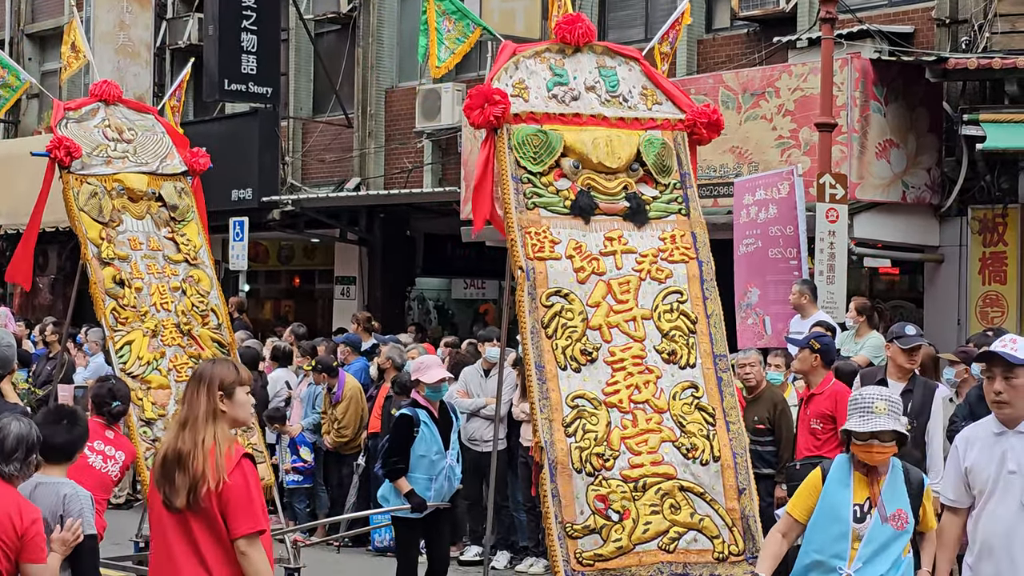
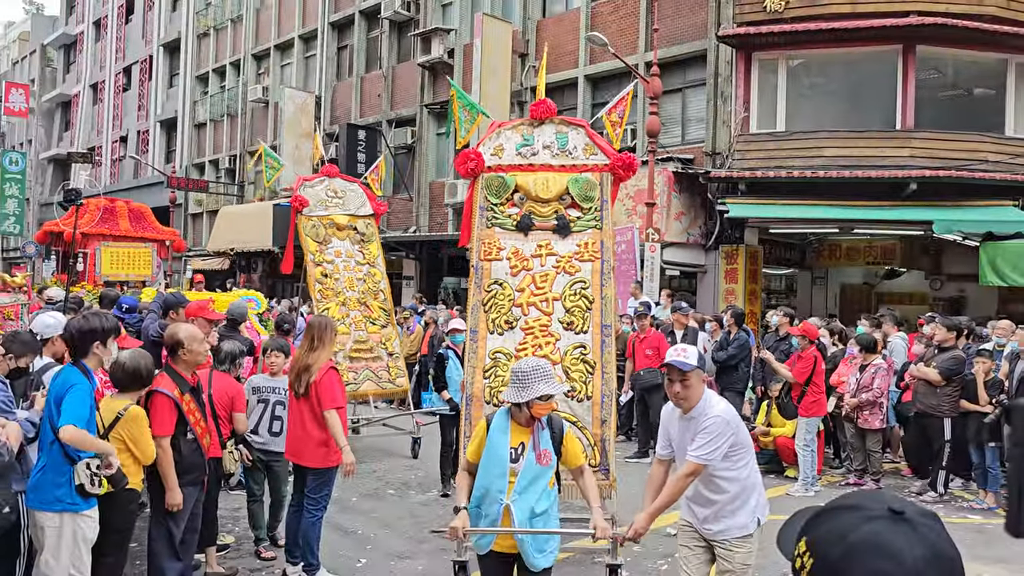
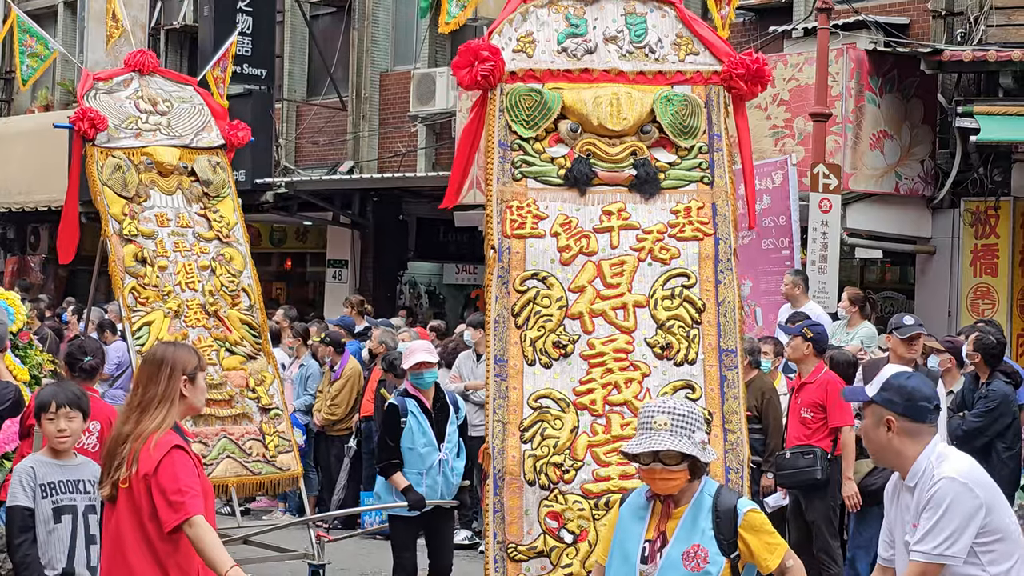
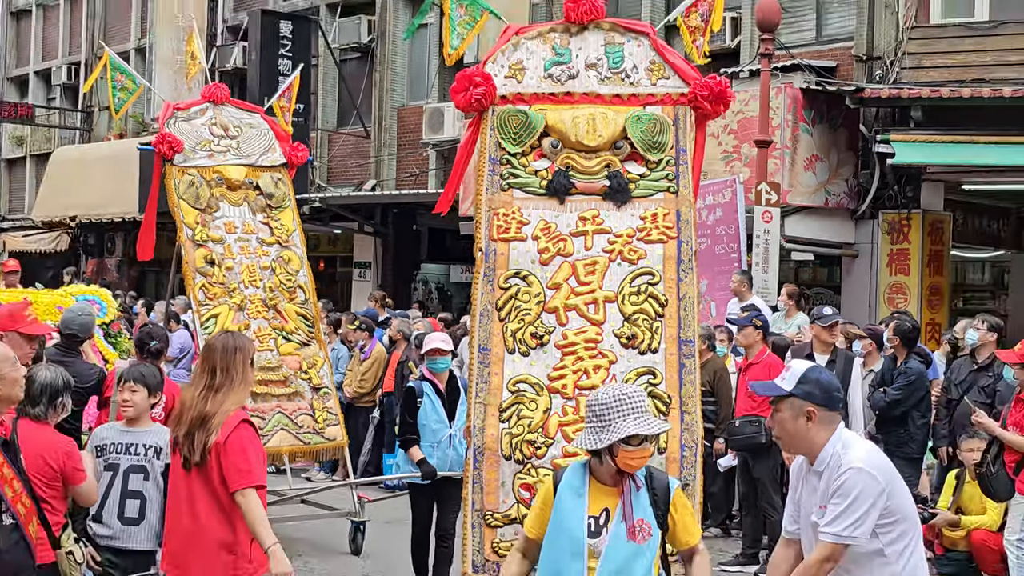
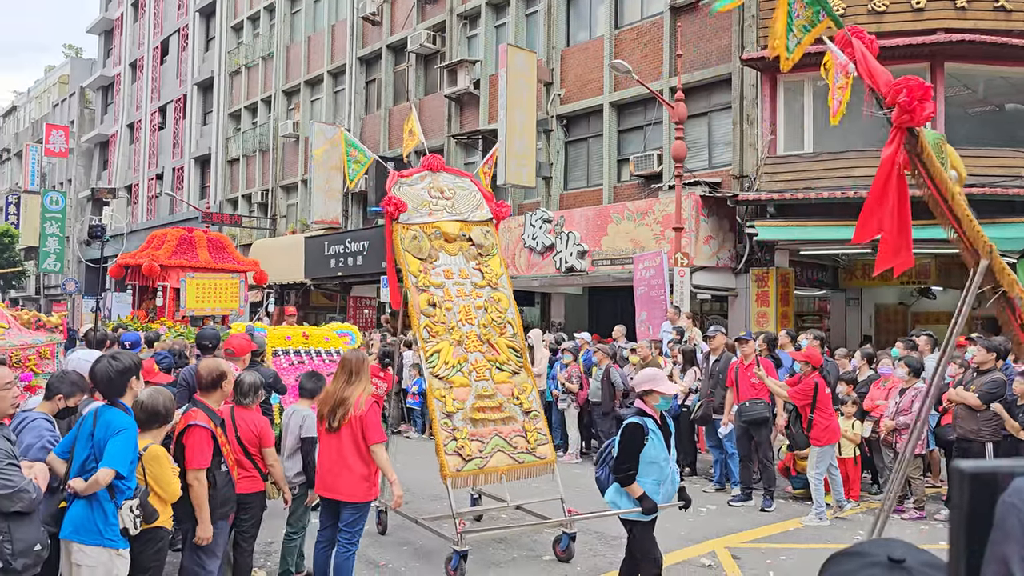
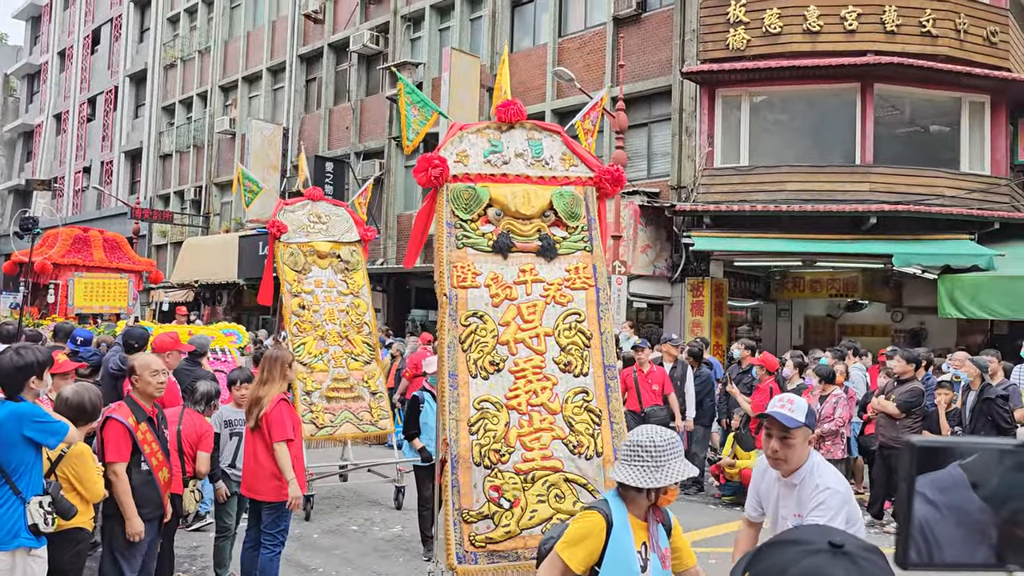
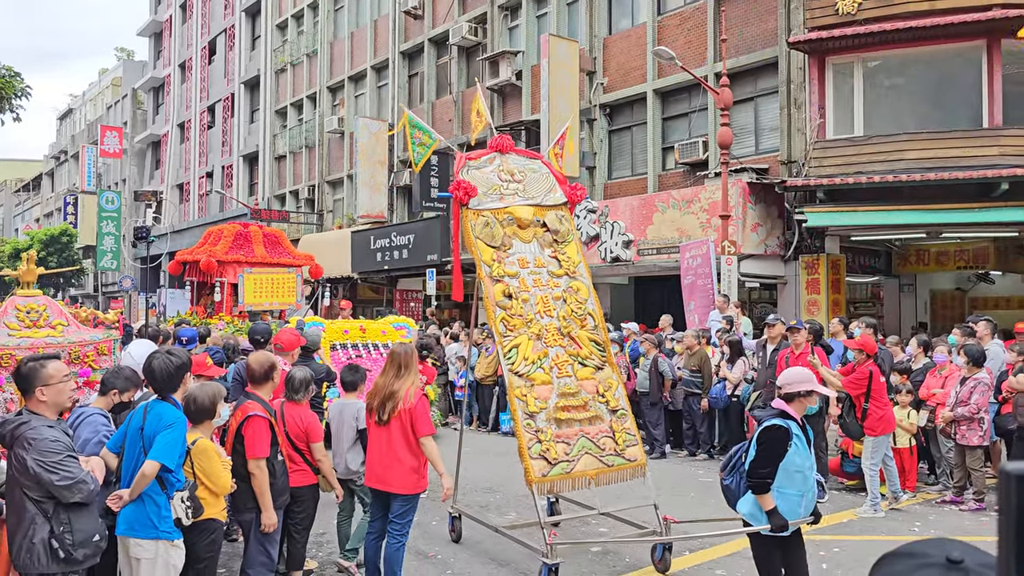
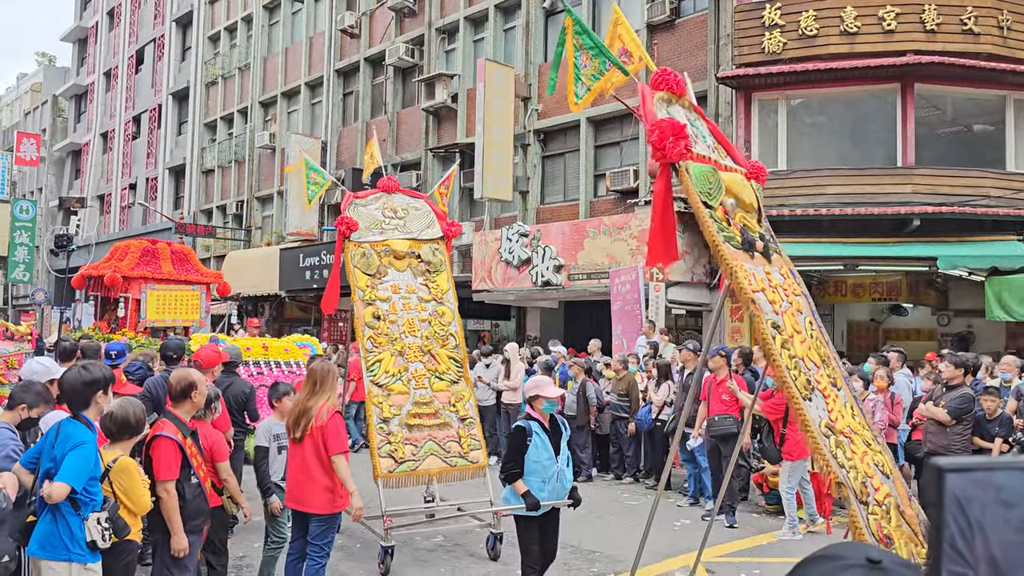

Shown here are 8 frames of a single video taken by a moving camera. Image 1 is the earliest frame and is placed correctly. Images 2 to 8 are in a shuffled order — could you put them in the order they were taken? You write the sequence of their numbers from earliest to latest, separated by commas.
3, 4, 2, 6, 8, 5, 7
